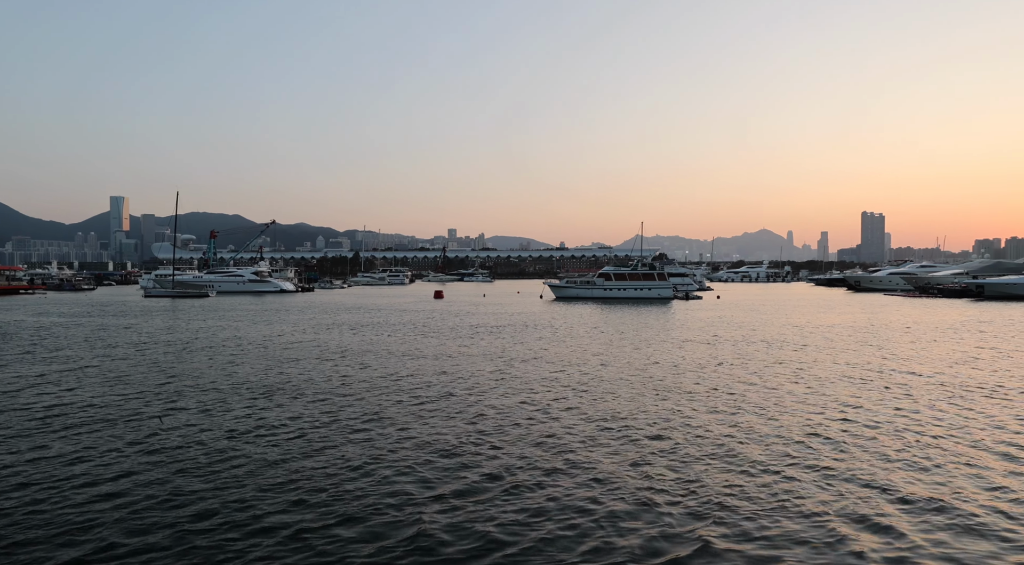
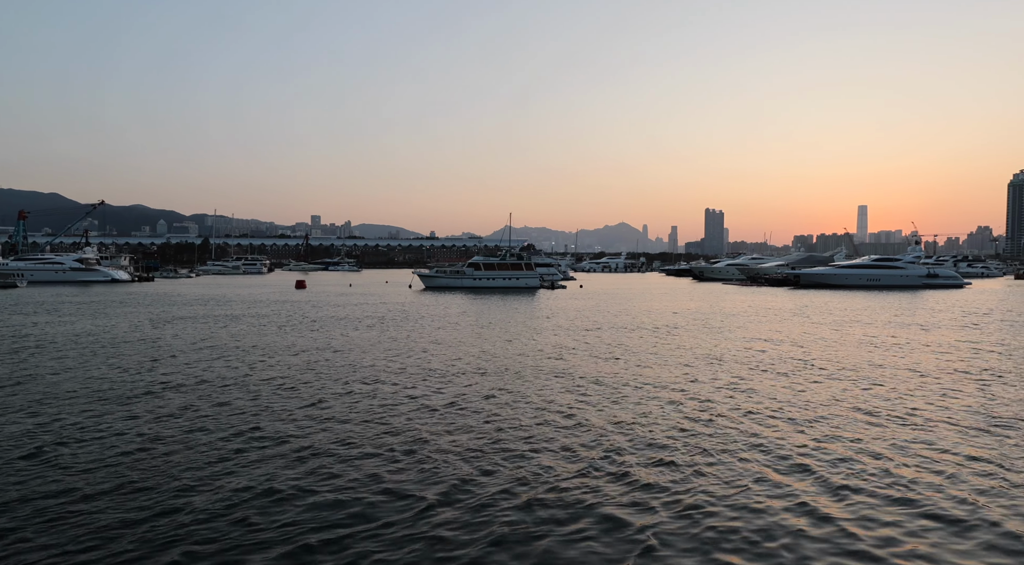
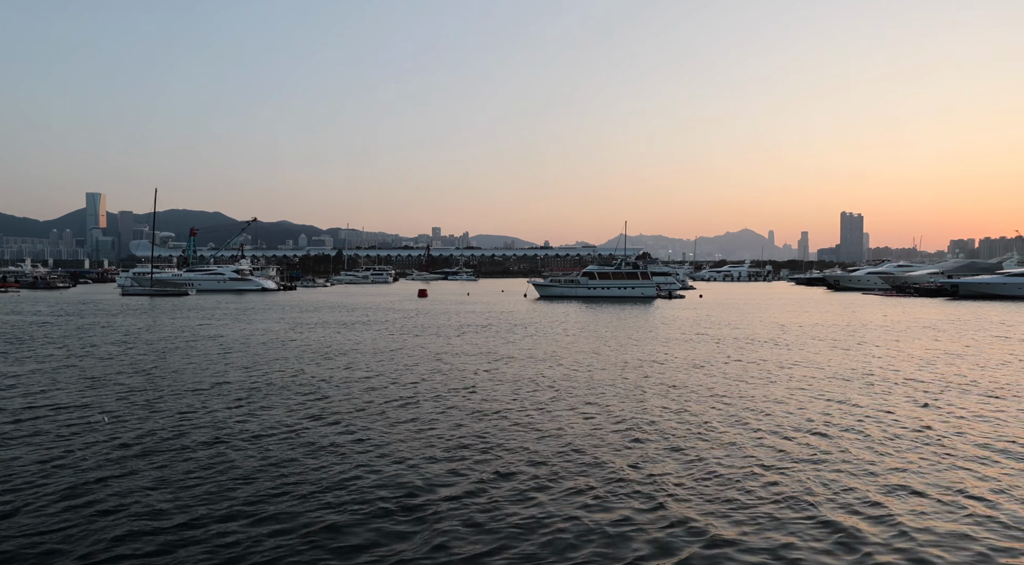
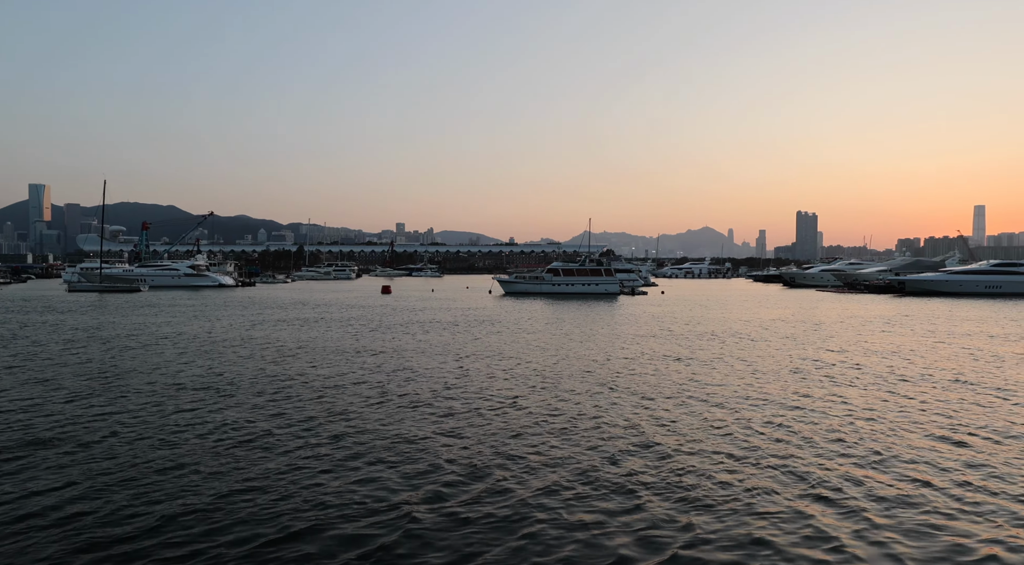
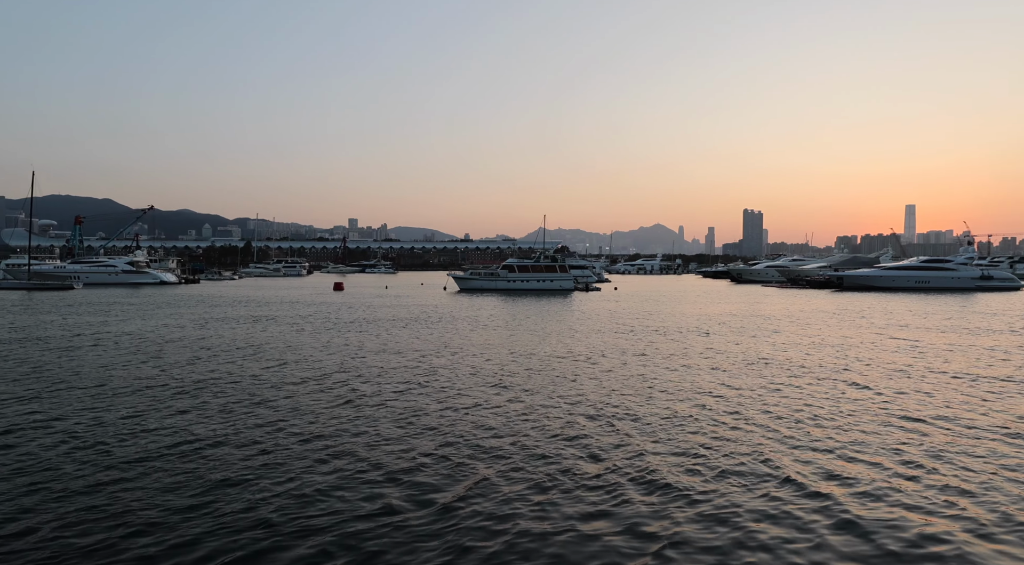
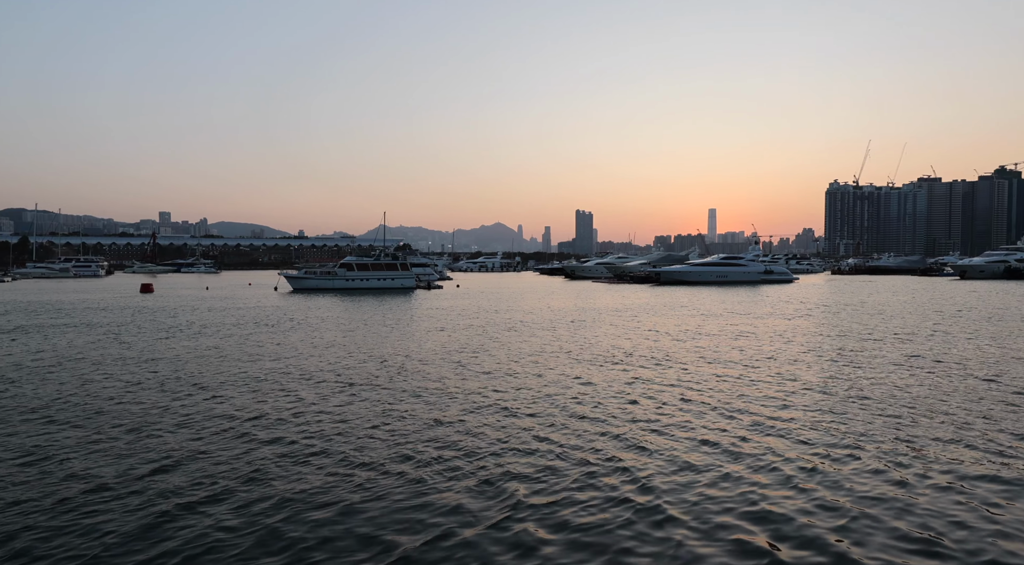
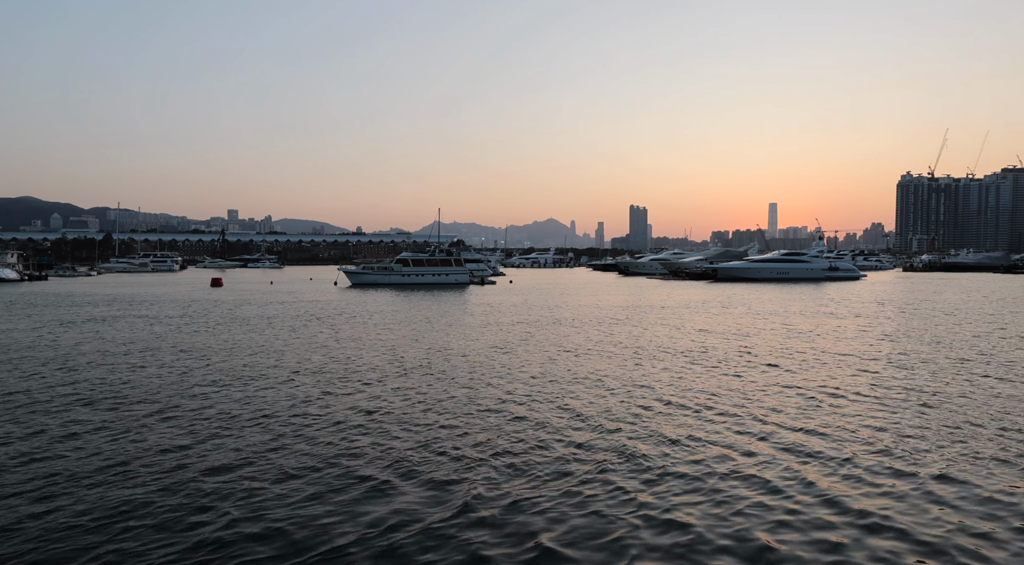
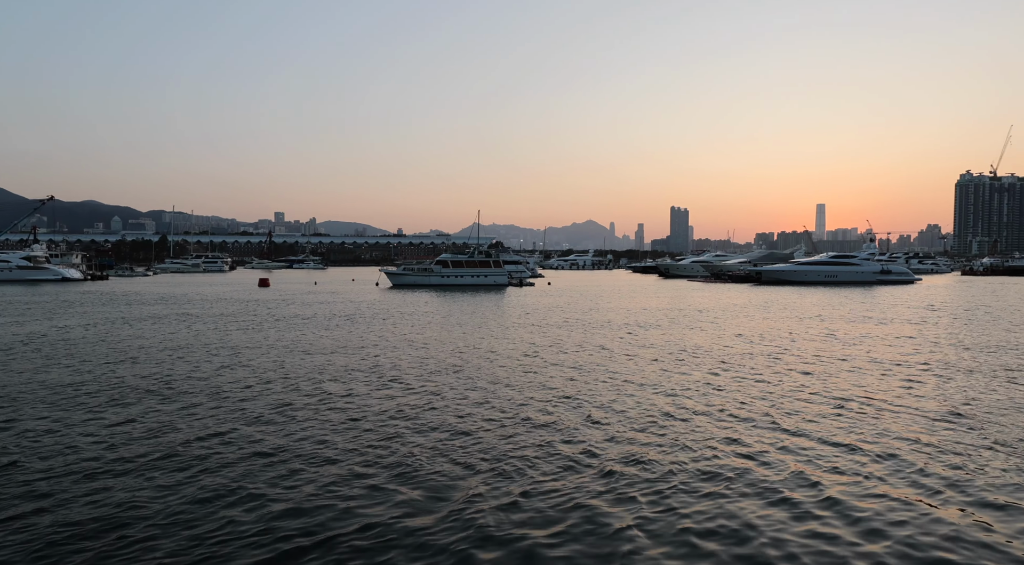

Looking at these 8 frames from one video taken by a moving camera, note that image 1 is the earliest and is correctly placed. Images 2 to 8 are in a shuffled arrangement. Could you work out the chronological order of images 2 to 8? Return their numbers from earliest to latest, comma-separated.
3, 4, 5, 2, 8, 7, 6
